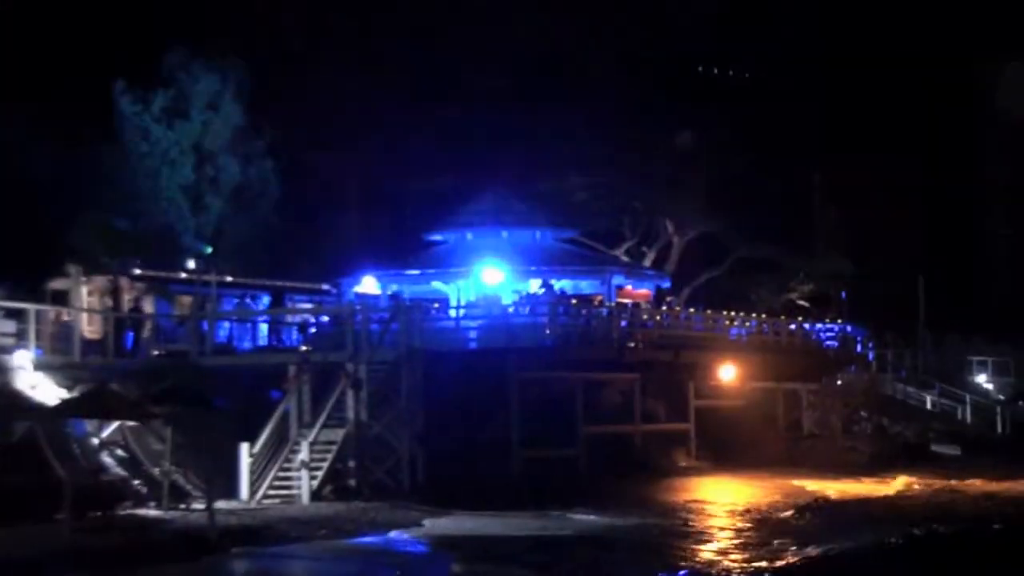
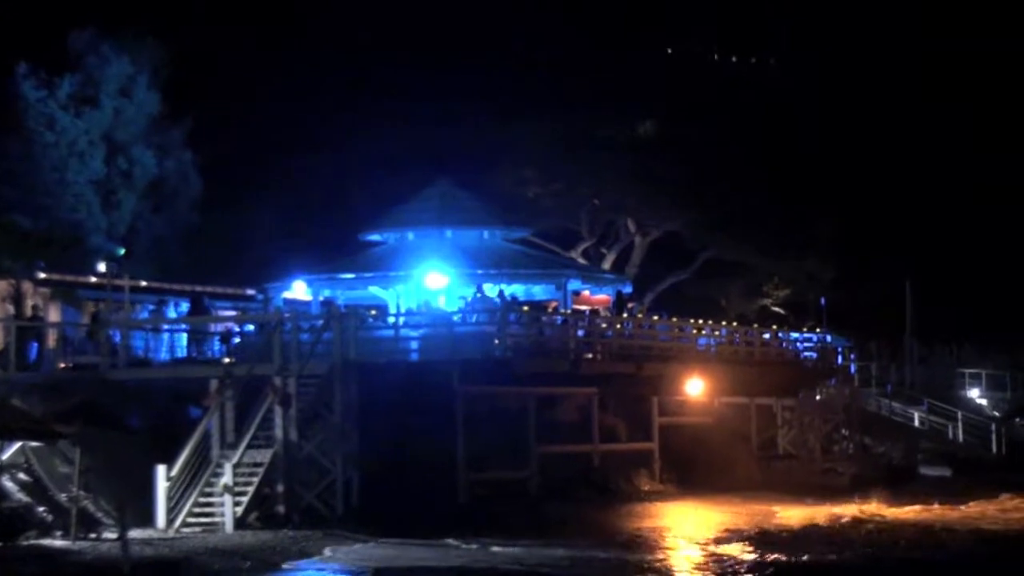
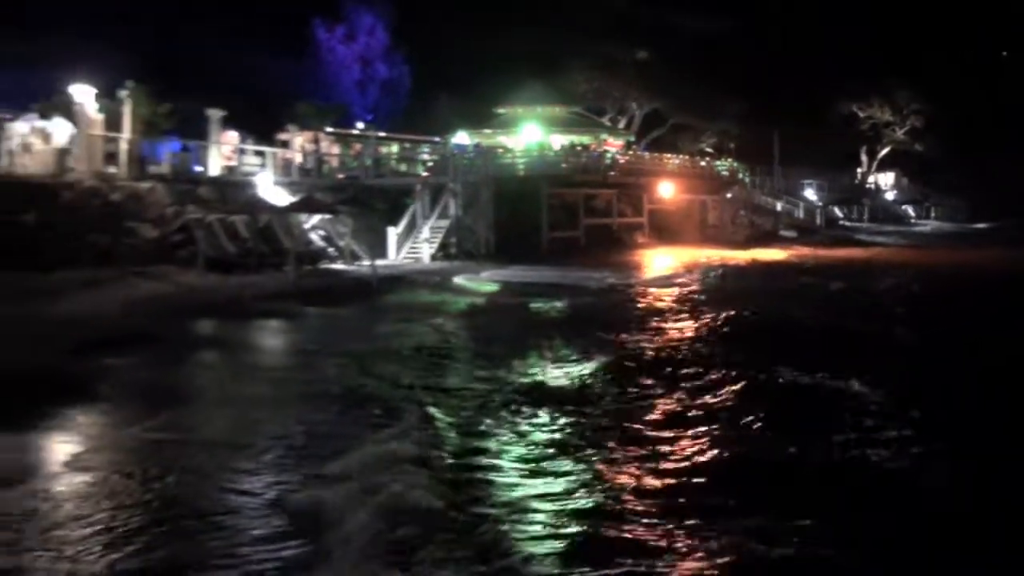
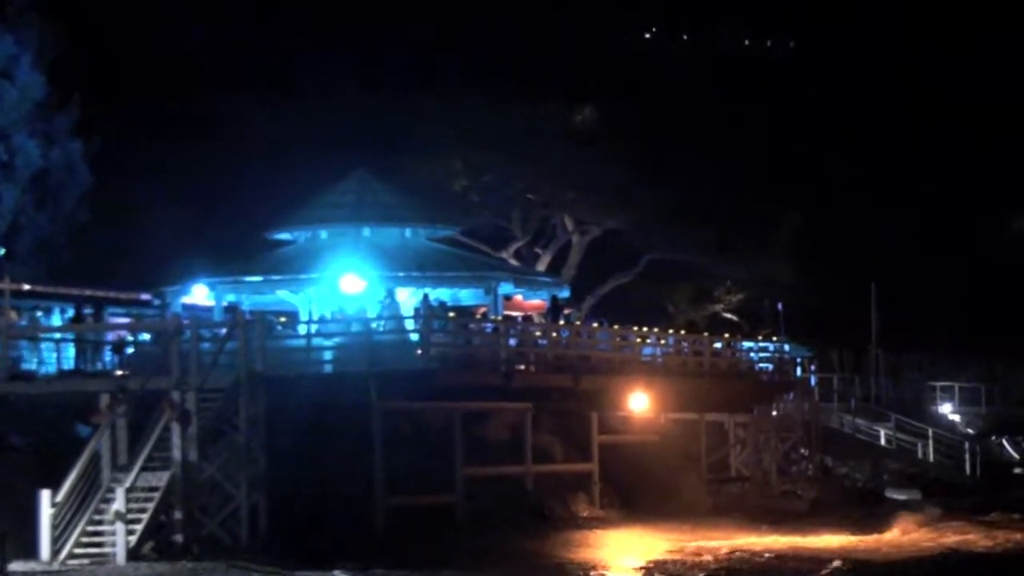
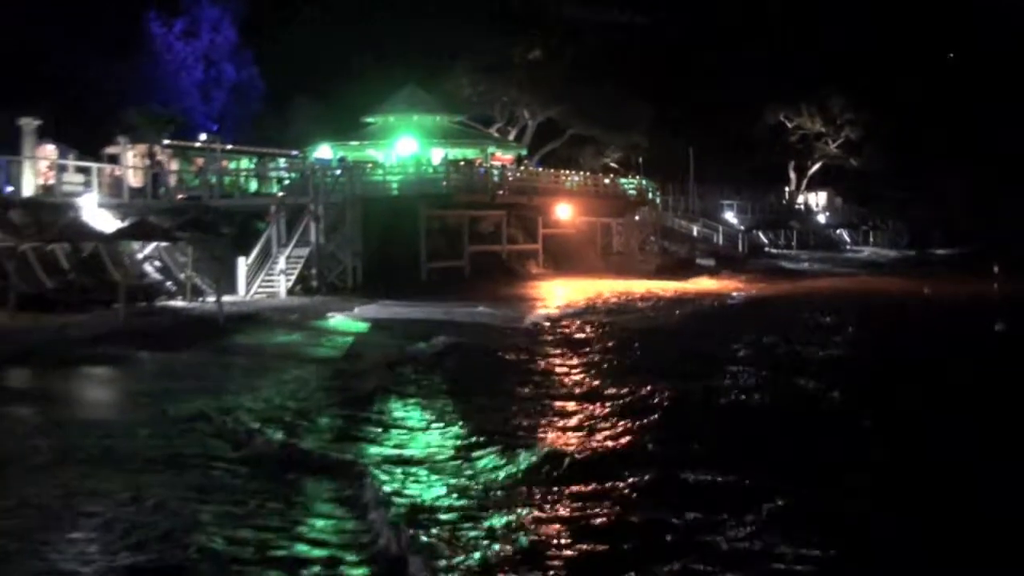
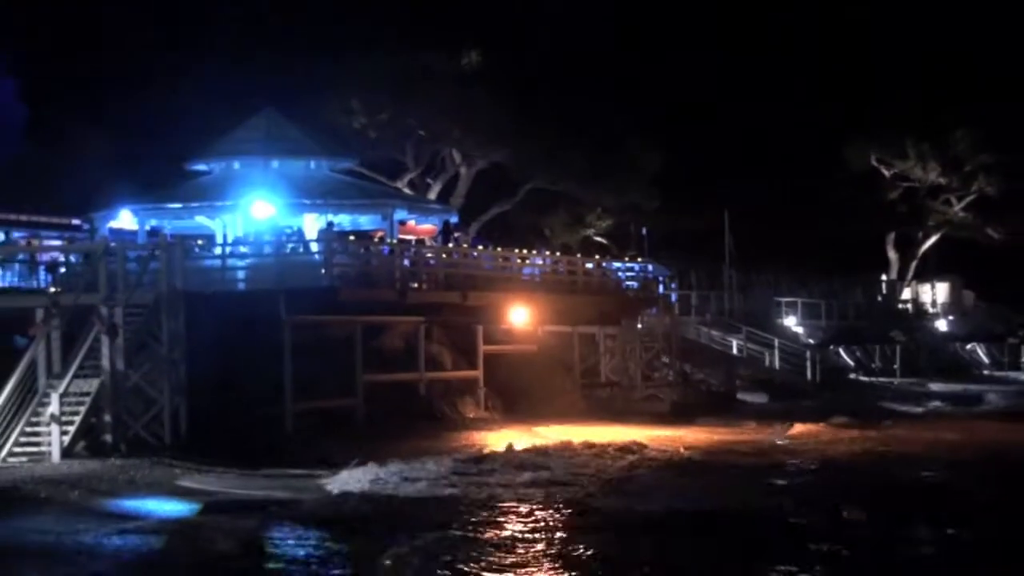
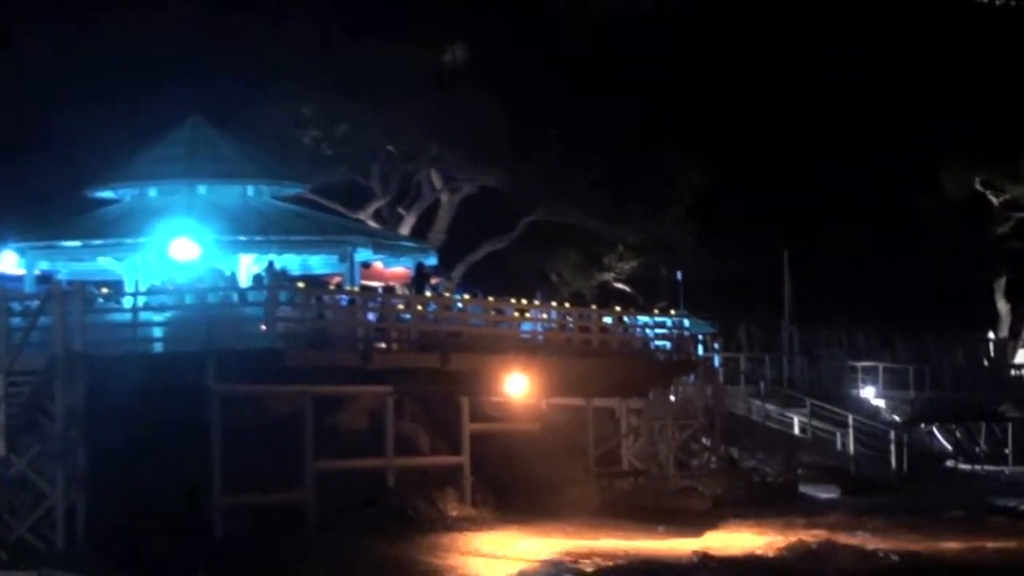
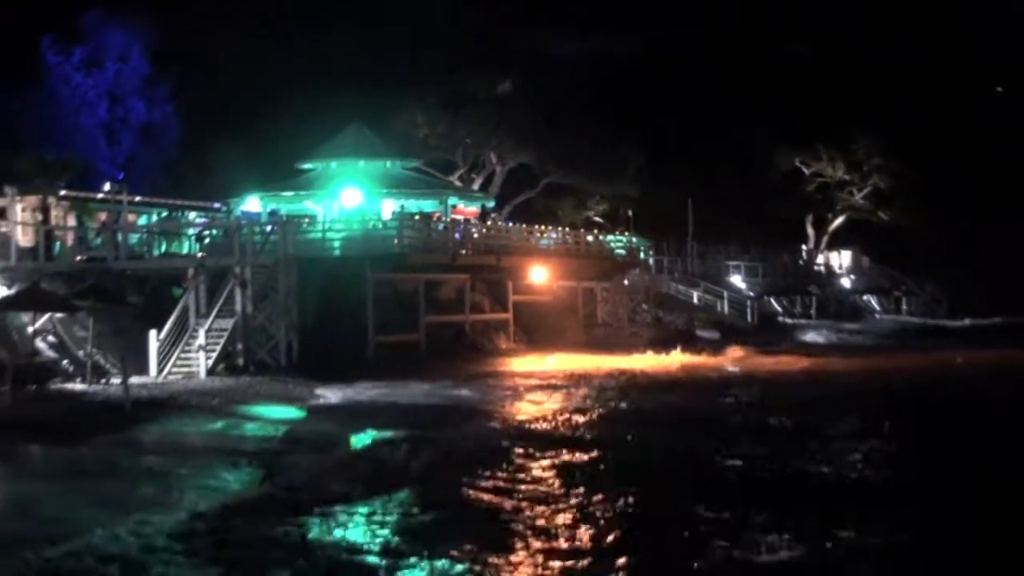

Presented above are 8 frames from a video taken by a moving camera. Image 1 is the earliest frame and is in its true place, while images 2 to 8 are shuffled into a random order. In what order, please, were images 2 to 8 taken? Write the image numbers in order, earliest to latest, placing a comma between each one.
2, 4, 7, 6, 8, 5, 3
